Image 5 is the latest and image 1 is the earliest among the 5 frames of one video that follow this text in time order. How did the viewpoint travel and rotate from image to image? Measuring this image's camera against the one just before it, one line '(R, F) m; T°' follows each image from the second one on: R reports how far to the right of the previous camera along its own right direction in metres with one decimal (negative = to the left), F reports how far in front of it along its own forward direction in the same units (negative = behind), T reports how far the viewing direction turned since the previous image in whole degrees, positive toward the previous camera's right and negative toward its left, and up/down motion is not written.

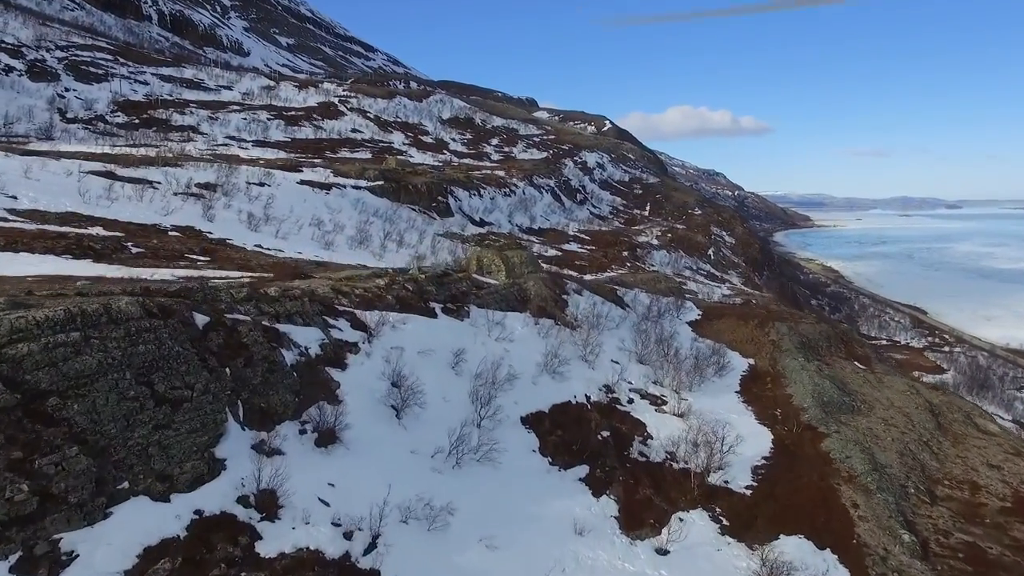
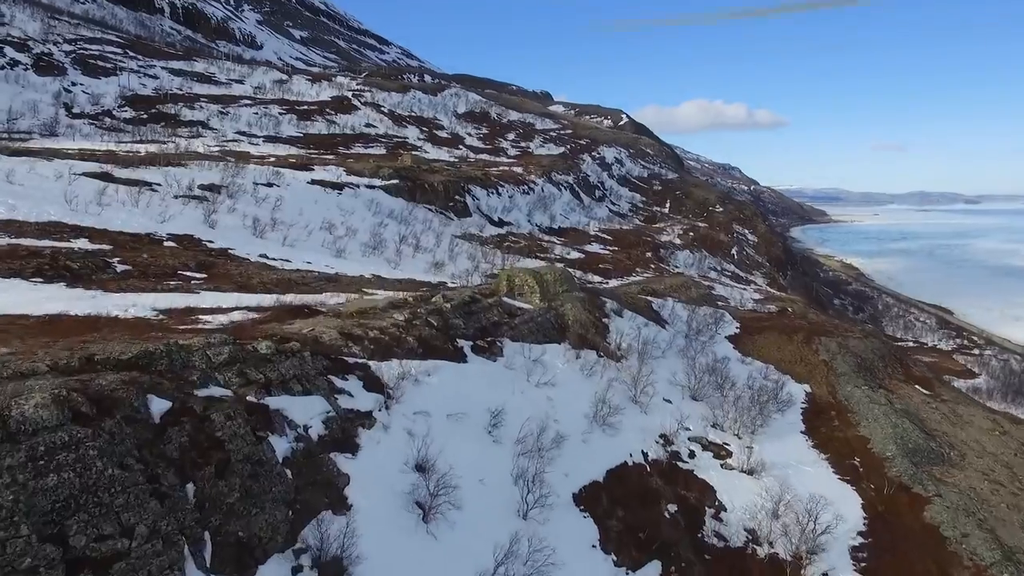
(-0.5, +2.5) m; -1°
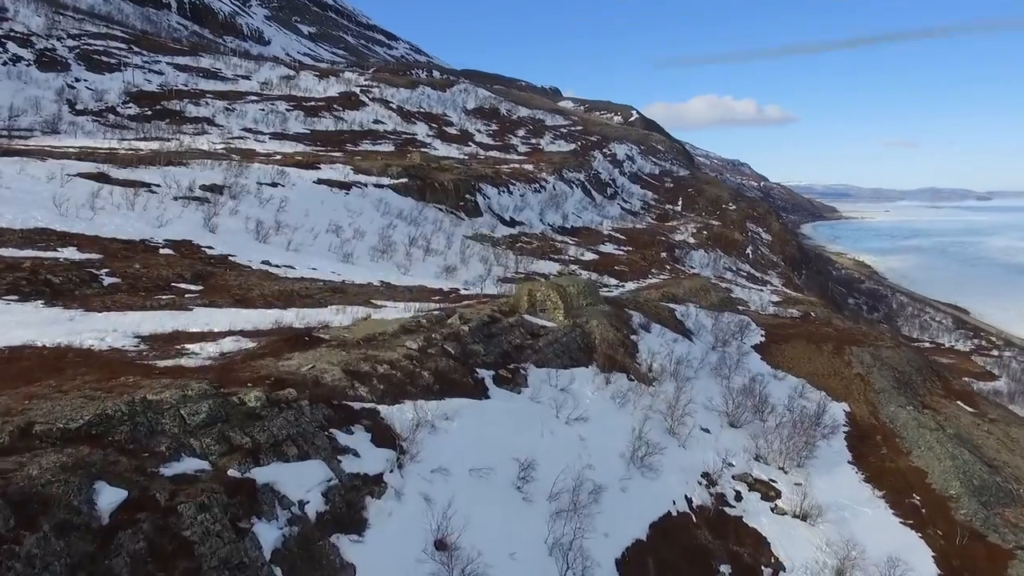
(-0.3, +1.5) m; -1°
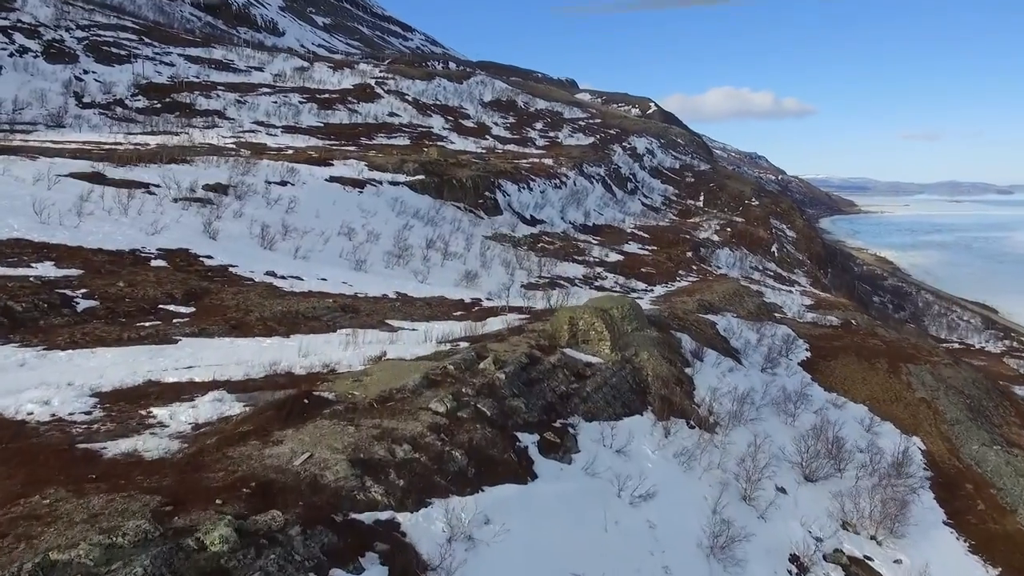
(-0.4, +2.3) m; -1°
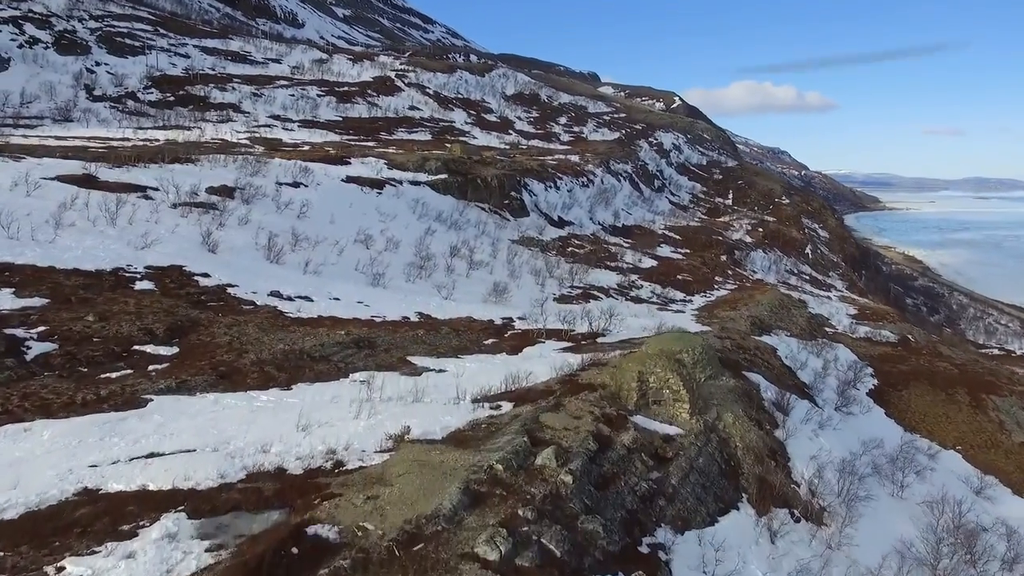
(-0.5, +2.9) m; -1°
